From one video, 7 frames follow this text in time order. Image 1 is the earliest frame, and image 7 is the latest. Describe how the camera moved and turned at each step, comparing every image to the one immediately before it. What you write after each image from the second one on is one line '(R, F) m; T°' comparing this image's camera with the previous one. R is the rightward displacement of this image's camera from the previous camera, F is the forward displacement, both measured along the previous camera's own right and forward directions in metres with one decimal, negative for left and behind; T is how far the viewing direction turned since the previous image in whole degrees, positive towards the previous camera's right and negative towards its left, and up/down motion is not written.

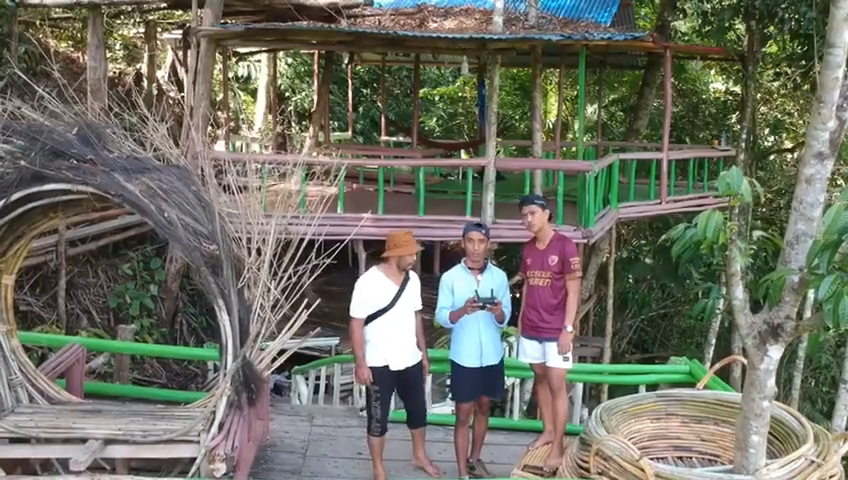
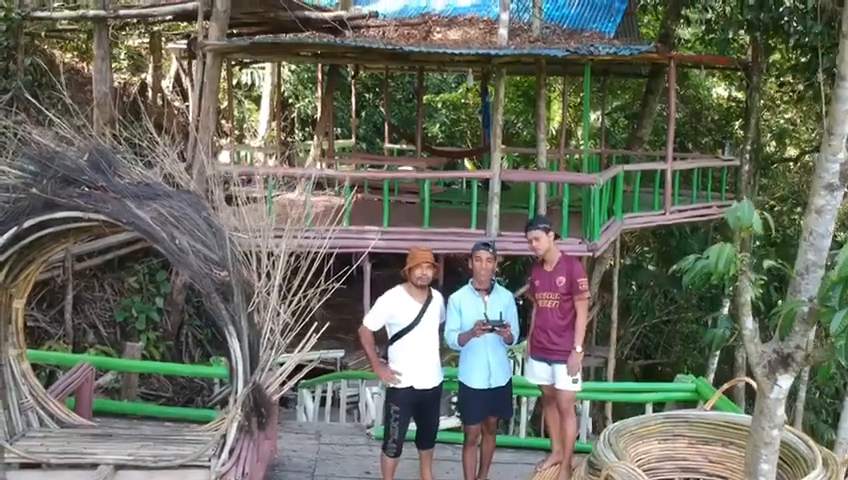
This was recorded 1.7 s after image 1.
(0.0, 0.0) m; 0°
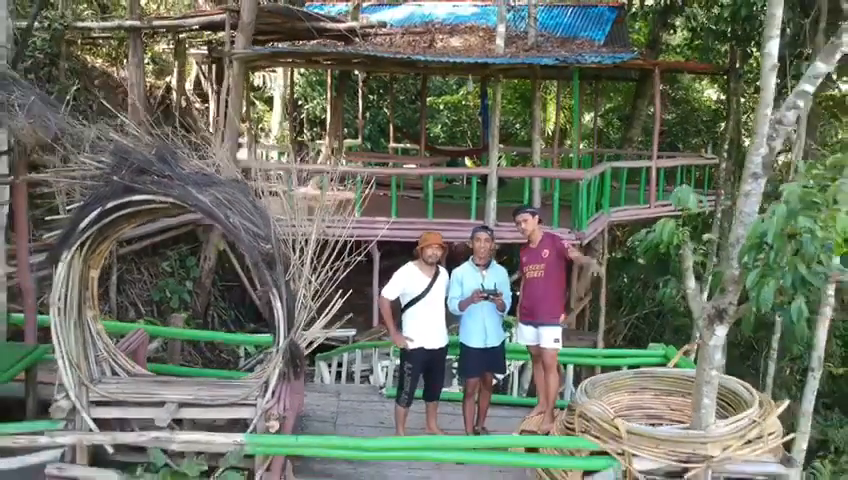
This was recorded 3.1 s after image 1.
(0.0, -0.8) m; 0°
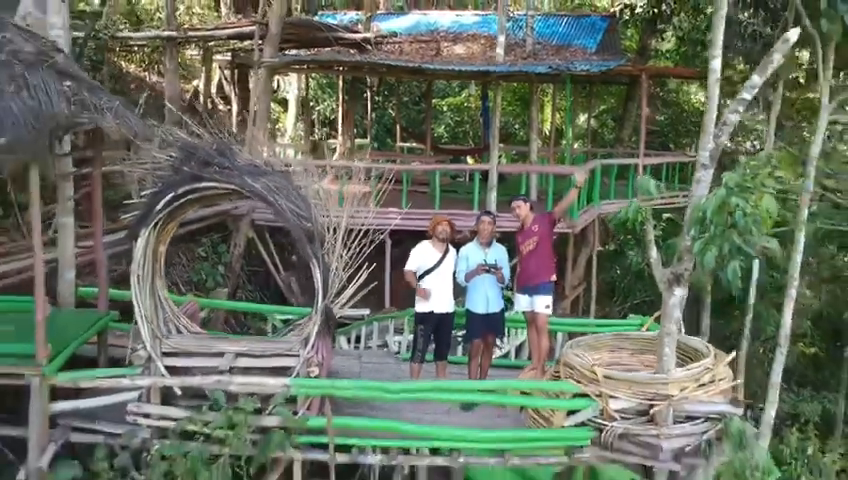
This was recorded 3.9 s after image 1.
(-0.1, -1.0) m; 0°
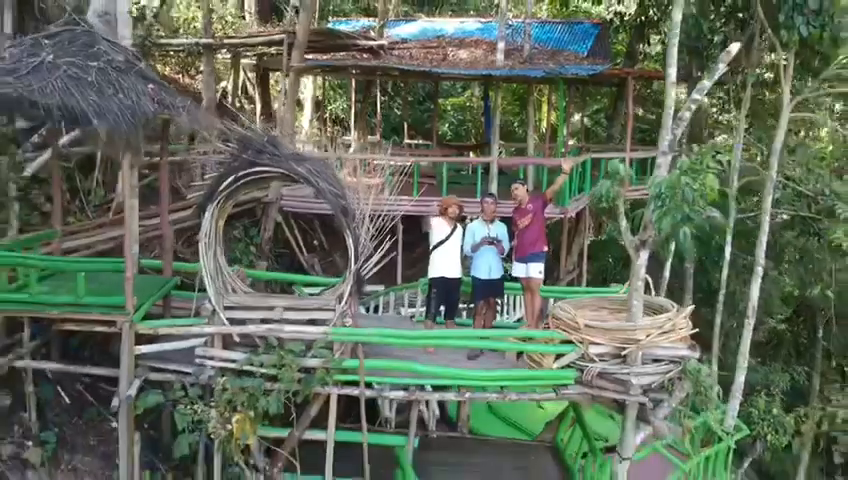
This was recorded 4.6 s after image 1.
(-0.1, -1.2) m; 0°
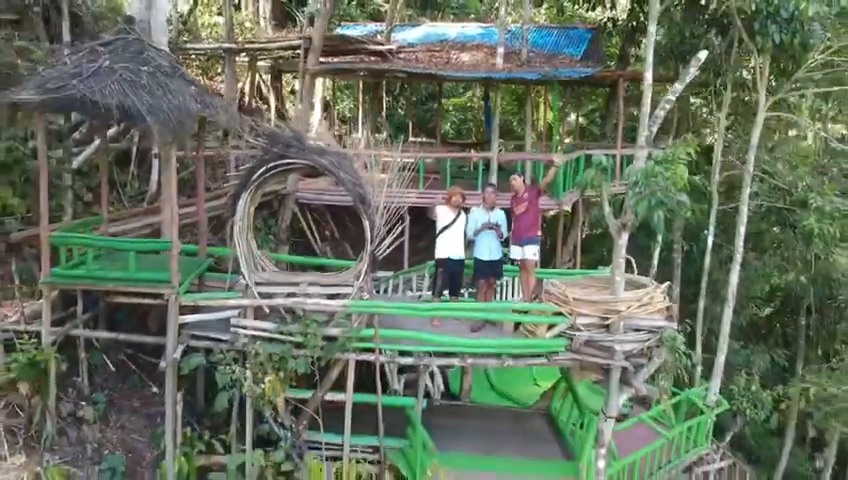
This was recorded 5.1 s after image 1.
(0.0, -0.9) m; 0°
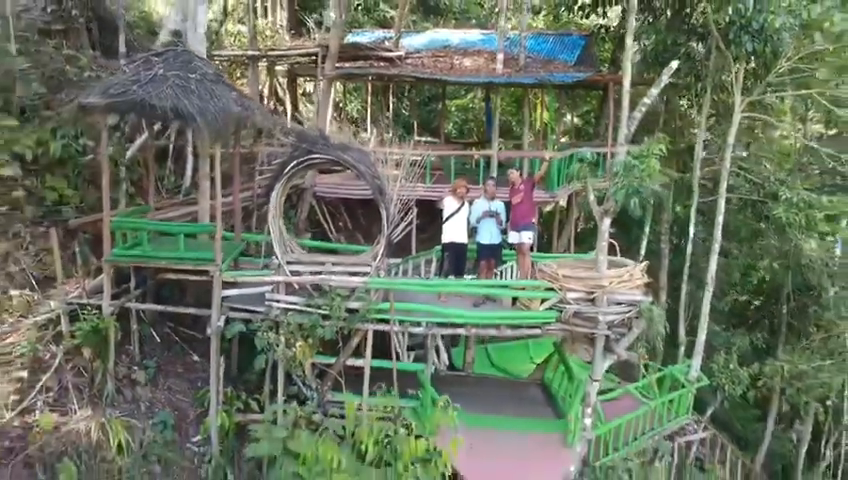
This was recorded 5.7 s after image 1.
(-0.1, -1.1) m; 0°
